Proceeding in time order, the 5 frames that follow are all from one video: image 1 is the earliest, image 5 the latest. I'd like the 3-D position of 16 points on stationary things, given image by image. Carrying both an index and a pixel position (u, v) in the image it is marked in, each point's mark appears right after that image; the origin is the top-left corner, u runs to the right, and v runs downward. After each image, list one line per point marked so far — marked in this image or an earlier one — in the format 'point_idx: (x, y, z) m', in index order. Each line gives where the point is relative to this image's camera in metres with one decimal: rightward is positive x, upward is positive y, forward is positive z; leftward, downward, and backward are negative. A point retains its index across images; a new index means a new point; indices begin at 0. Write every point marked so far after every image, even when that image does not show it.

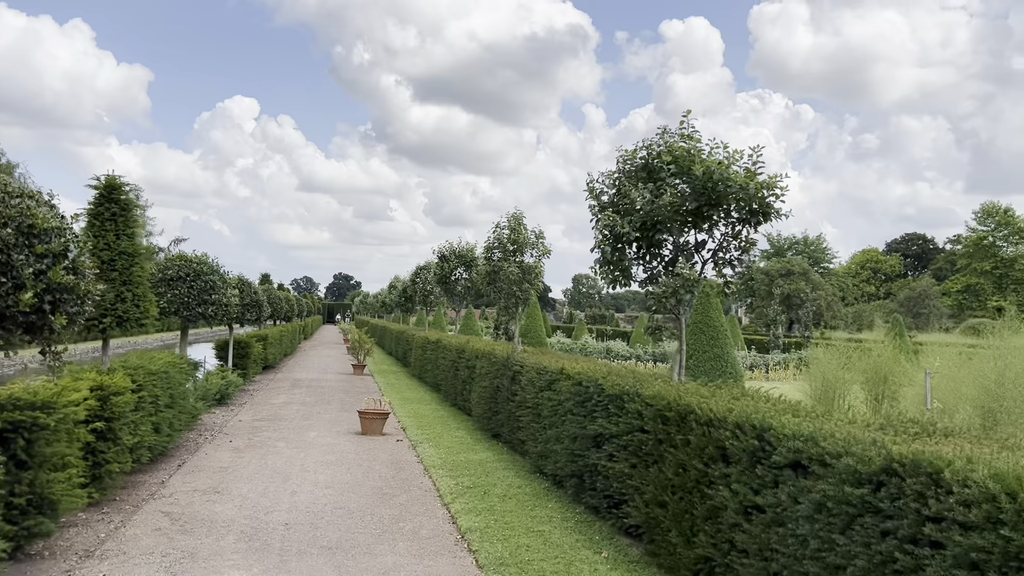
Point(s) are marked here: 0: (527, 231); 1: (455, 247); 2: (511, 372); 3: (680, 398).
0: (+0.2, +0.8, +11.1) m
1: (-1.3, +0.9, +18.7) m
2: (0.0, -0.9, +9.0) m
3: (+1.0, -0.6, +4.8) m
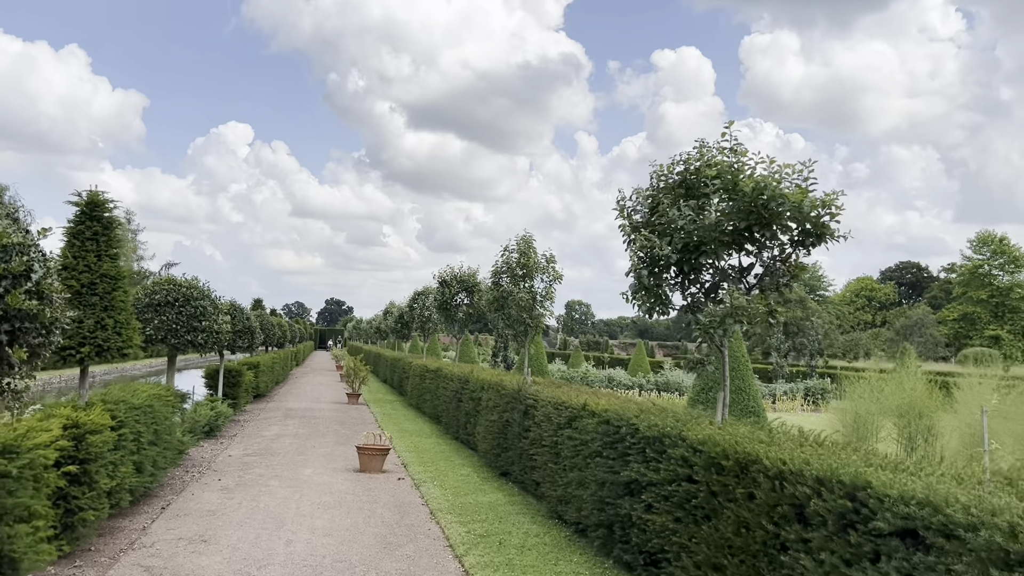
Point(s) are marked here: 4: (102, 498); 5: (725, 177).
0: (+0.3, +0.4, +10.6) m
1: (-1.2, +0.4, +18.1) m
2: (+0.1, -1.2, +8.4) m
3: (+1.1, -0.8, +4.2) m
4: (-3.0, -1.5, +6.1) m
5: (+1.3, +0.7, +5.2) m
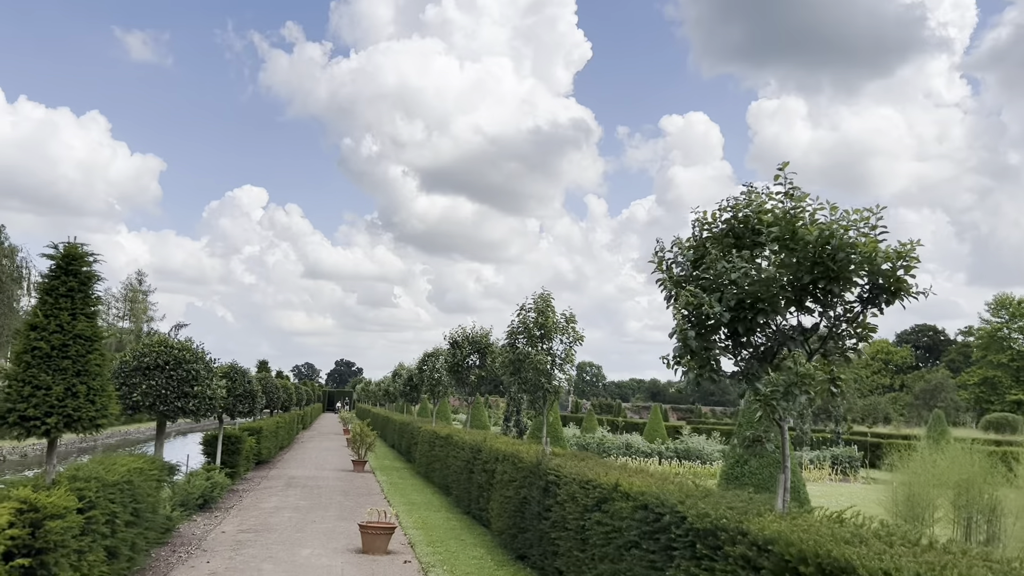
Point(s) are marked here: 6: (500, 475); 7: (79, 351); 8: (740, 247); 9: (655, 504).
0: (+0.5, -0.3, +9.9) m
1: (-0.9, -0.9, +17.4) m
2: (+0.3, -1.8, +7.6) m
3: (+1.3, -1.1, +3.4) m
4: (-2.9, -1.9, +5.3) m
5: (+1.5, +0.3, +4.5) m
6: (-0.1, -2.1, +9.4) m
7: (-3.0, -0.4, +5.7) m
8: (+1.3, +0.2, +4.7) m
9: (+0.9, -1.3, +5.0) m
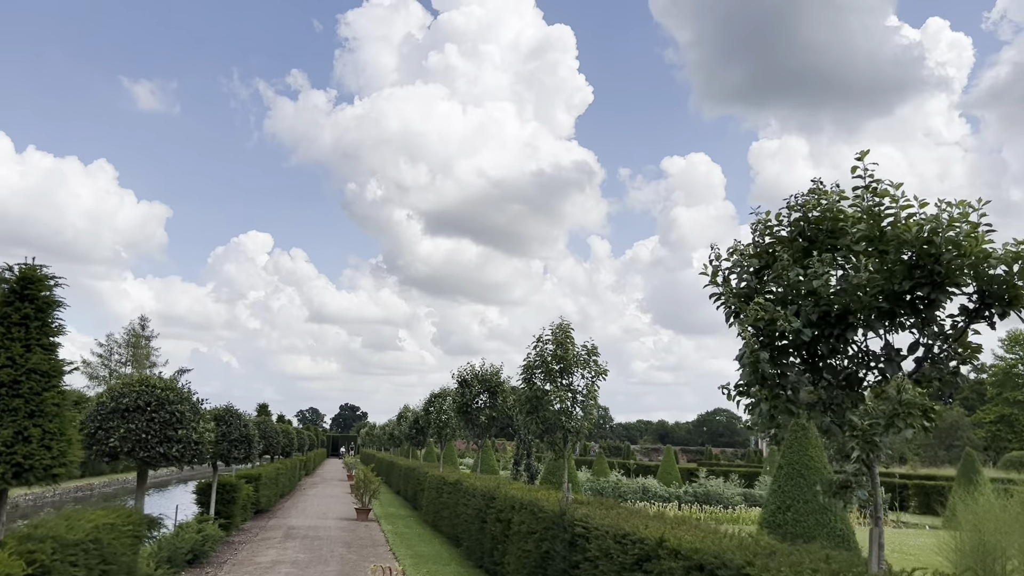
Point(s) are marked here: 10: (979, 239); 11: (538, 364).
0: (+0.7, -0.6, +9.0) m
1: (-0.7, -1.6, +16.6) m
2: (+0.5, -2.0, +6.7) m
3: (+1.4, -1.0, +2.6) m
4: (-2.7, -2.1, +4.4) m
5: (+1.6, +0.3, +3.8) m
6: (+0.1, -2.4, +8.5) m
7: (-2.8, -0.6, +4.9) m
8: (+1.4, +0.2, +4.0) m
9: (+1.0, -1.4, +4.2) m
10: (+2.0, +0.2, +3.5) m
11: (+0.3, -0.8, +9.1) m
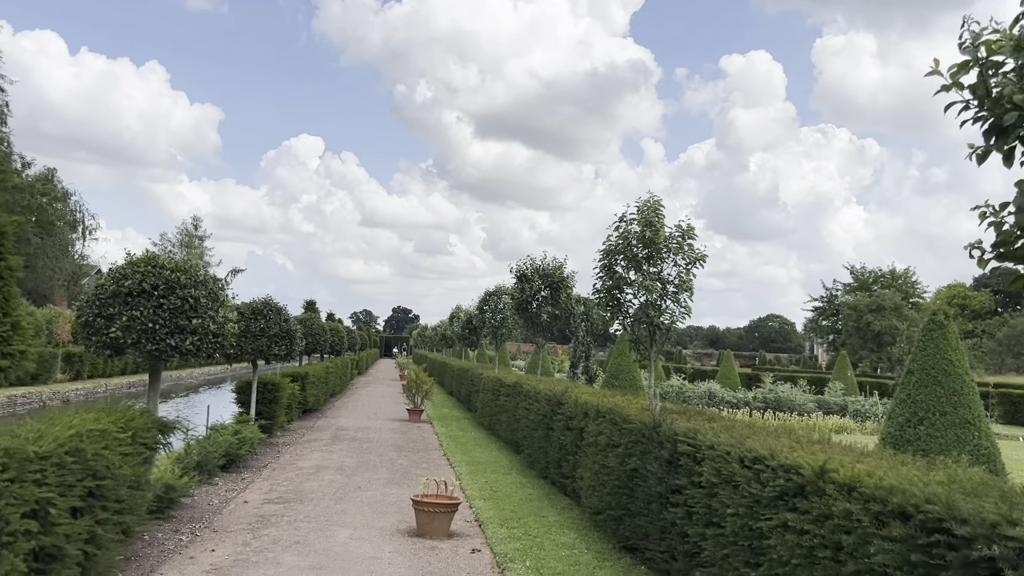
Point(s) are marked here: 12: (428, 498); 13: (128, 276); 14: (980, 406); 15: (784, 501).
0: (+1.4, +0.5, +7.5) m
1: (+0.4, +0.4, +15.2) m
2: (+1.0, -1.0, +5.4) m
3: (+1.7, -0.6, +1.1) m
4: (-2.3, -1.4, +3.3) m
5: (+2.0, +0.9, +2.1) m
6: (+0.7, -1.3, +7.2) m
7: (-2.4, +0.2, +3.6) m
8: (+1.8, +0.8, +2.3) m
9: (+1.4, -0.8, +2.7) m
10: (+2.3, +0.7, +1.8) m
11: (+1.0, +0.3, +7.7) m
12: (-0.7, -1.7, +6.7) m
13: (-2.9, +0.1, +6.3) m
14: (+4.0, -1.0, +7.1) m
15: (+1.2, -0.9, +3.8) m
